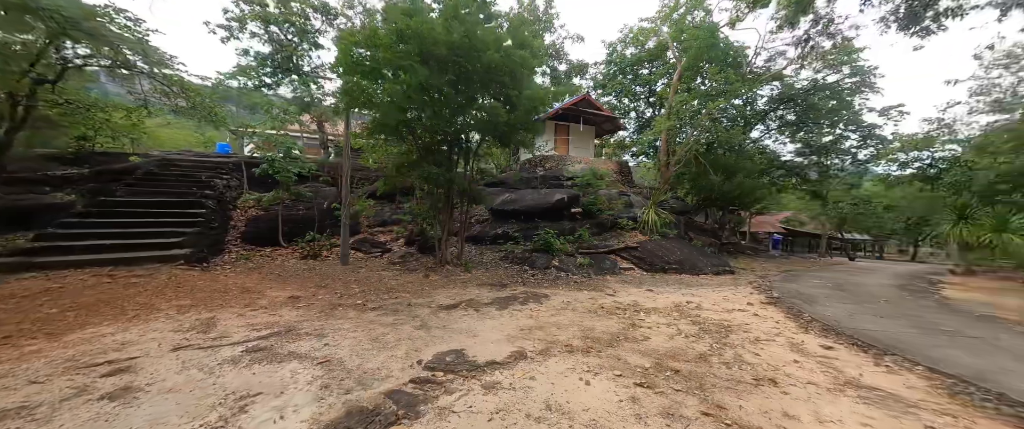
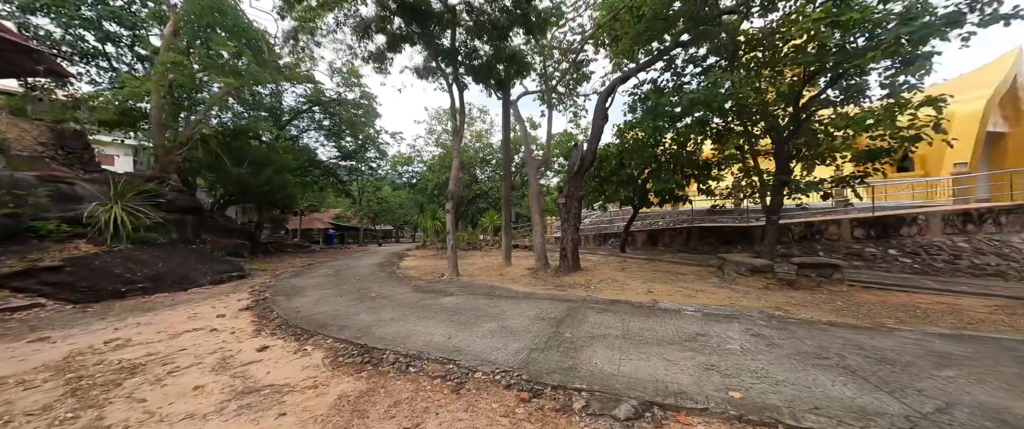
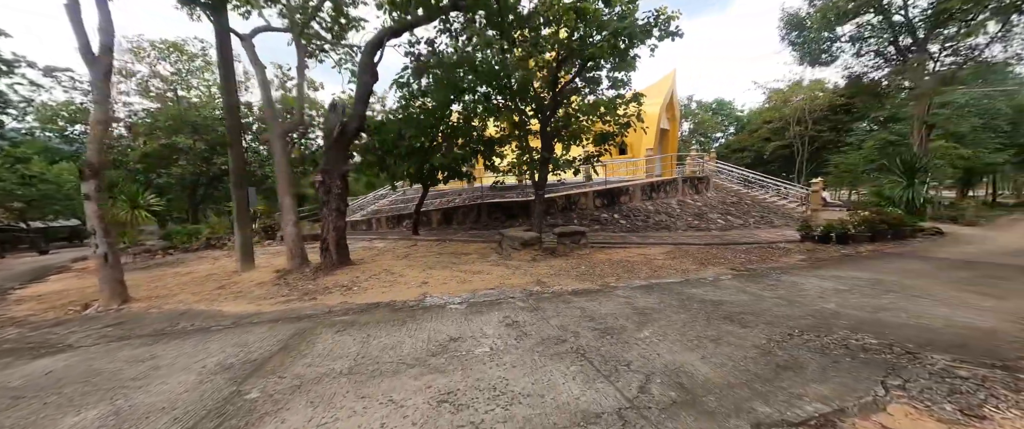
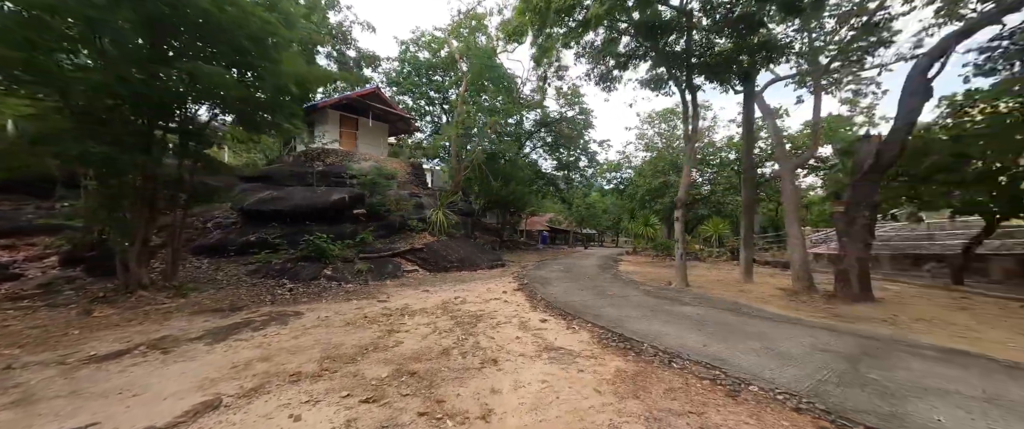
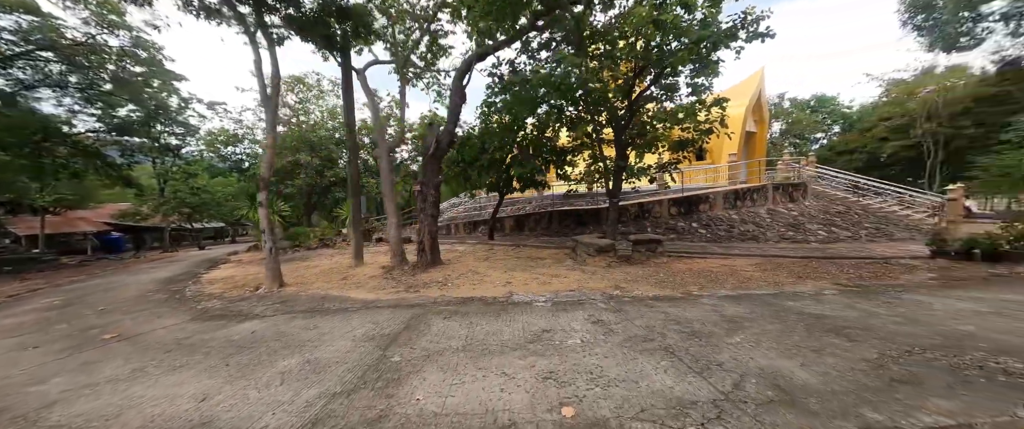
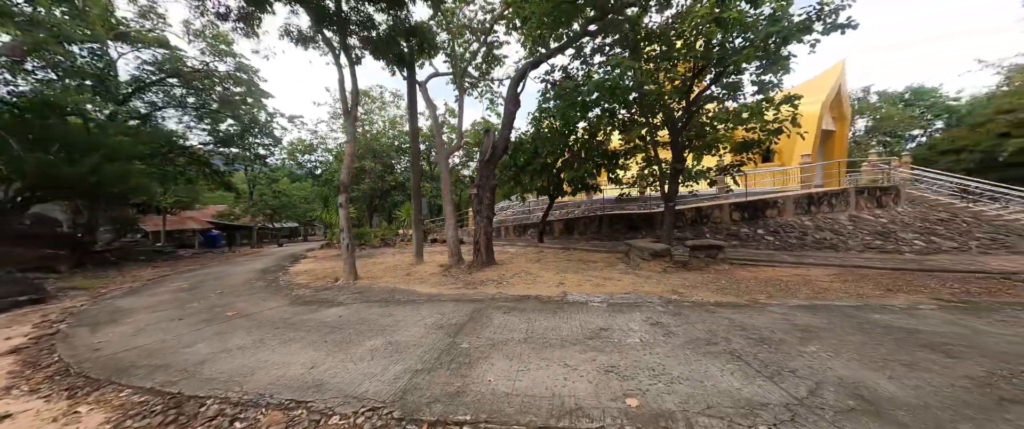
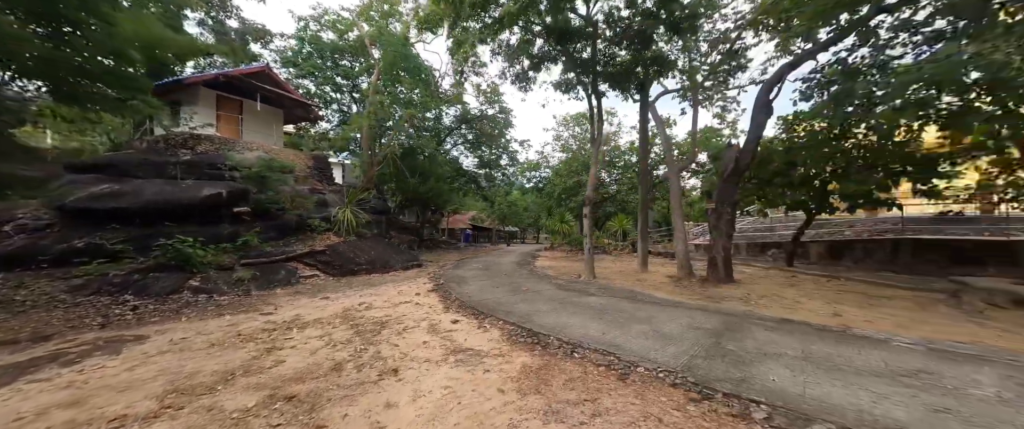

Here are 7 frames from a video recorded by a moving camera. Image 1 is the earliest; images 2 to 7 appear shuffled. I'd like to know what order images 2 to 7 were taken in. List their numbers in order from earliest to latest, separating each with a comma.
4, 7, 2, 6, 5, 3
